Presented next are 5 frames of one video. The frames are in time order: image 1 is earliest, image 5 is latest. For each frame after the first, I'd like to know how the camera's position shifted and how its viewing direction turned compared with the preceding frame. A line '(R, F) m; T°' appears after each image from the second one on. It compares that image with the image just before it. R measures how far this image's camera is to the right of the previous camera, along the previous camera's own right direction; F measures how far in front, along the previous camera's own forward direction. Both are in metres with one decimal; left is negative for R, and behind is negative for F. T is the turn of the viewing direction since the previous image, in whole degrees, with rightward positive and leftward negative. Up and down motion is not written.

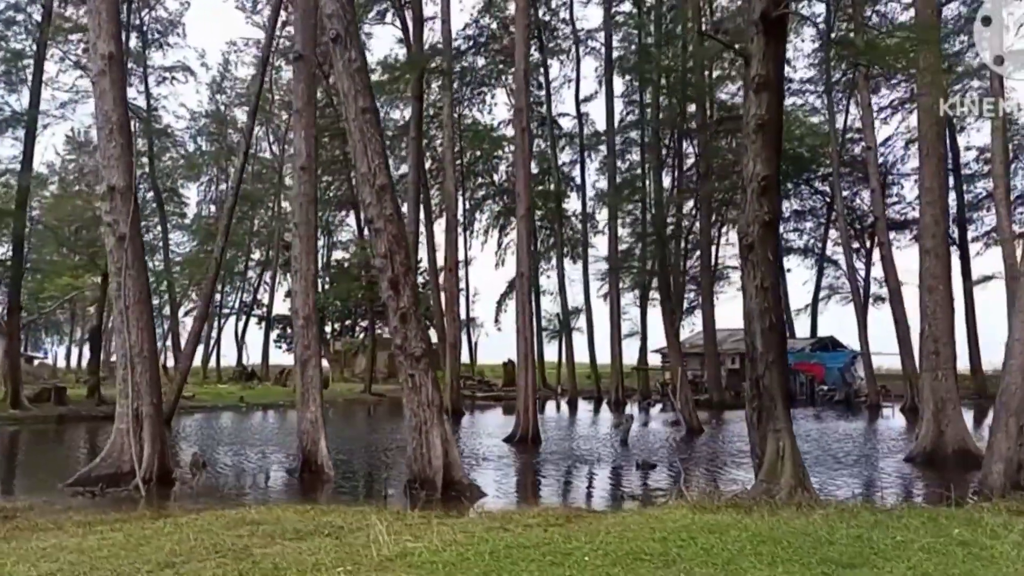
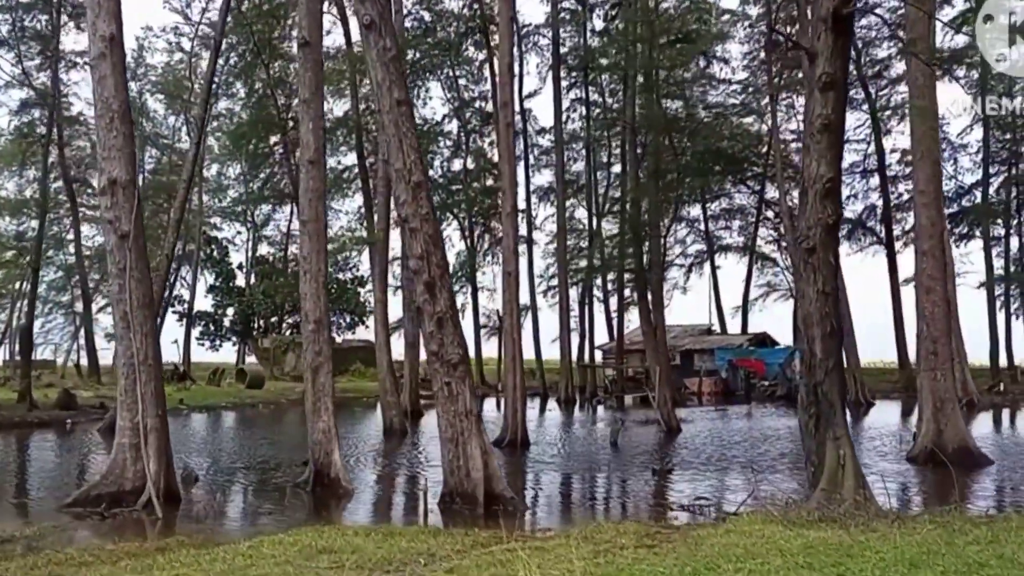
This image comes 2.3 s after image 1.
(-1.0, +0.4) m; +5°
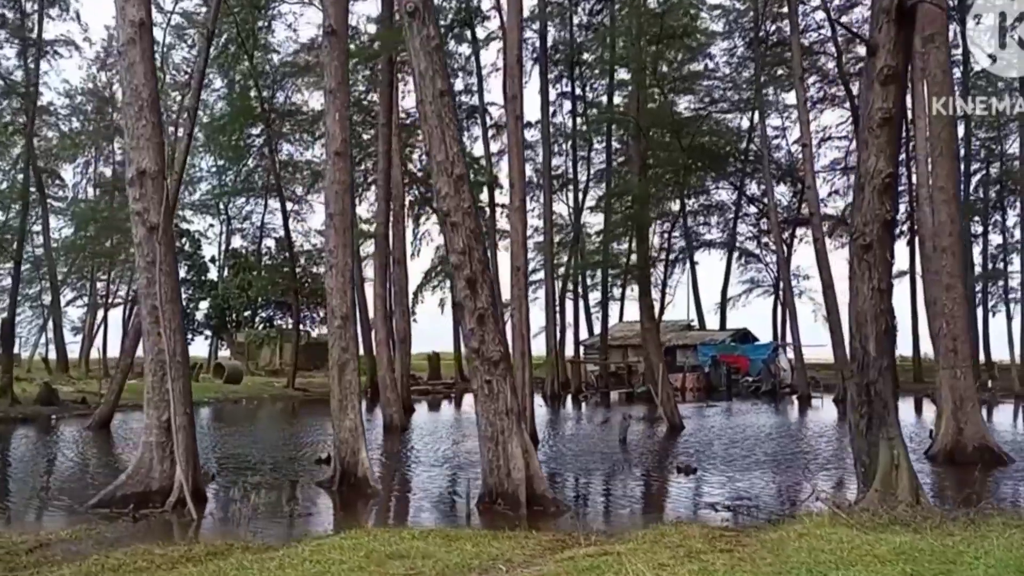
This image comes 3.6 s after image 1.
(-0.6, +0.2) m; +2°
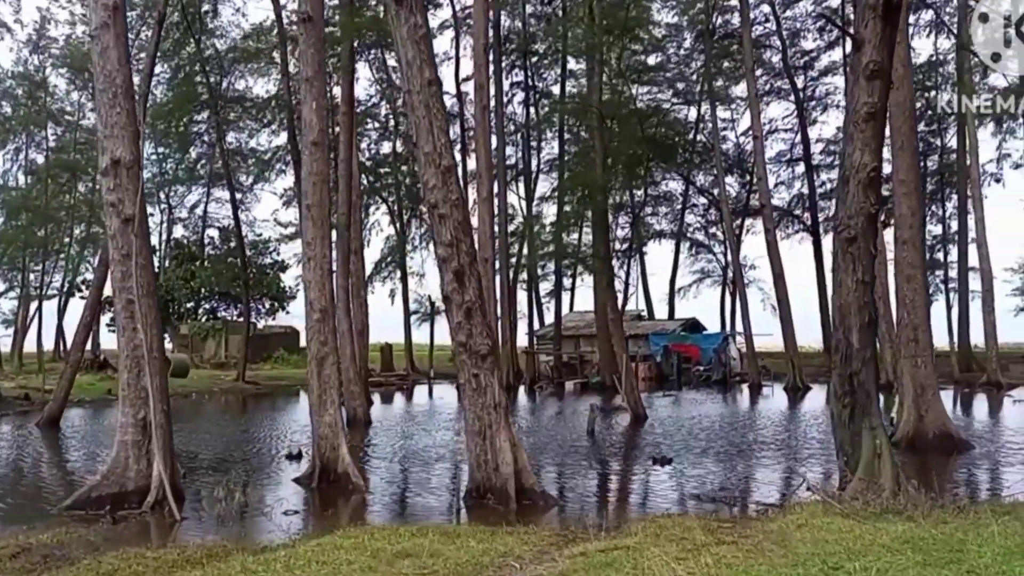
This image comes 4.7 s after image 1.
(-0.3, +0.1) m; +3°
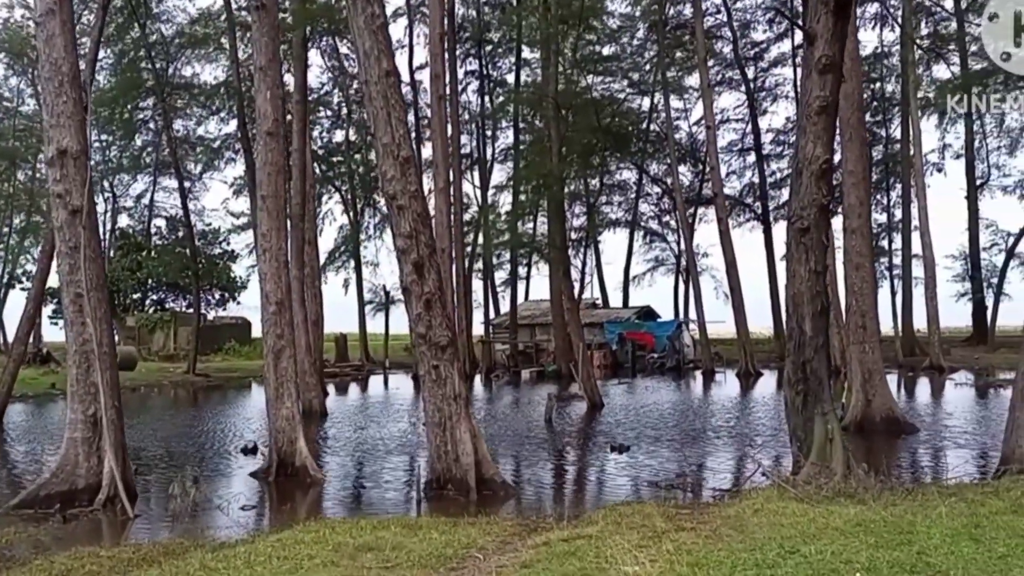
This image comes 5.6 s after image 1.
(0.0, 0.0) m; +3°
